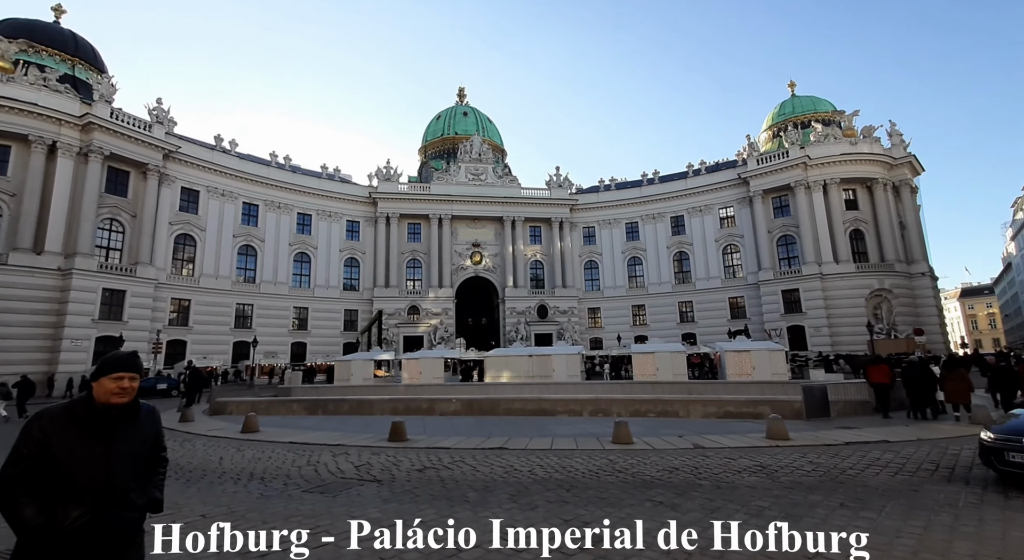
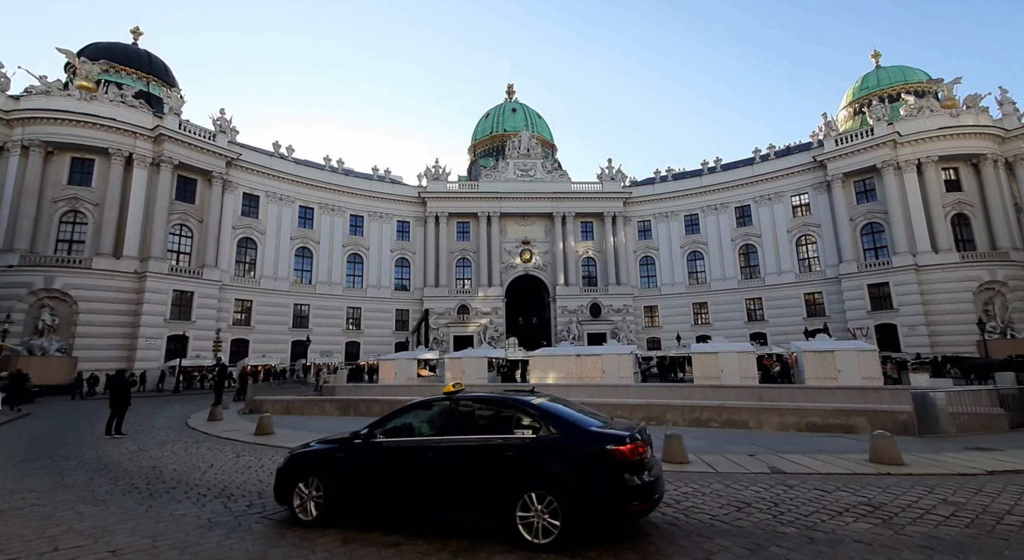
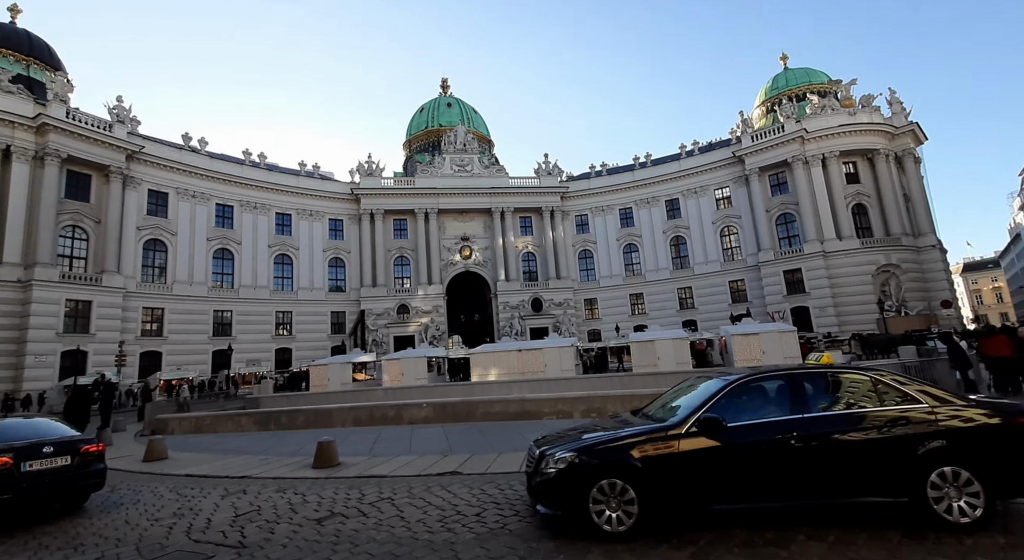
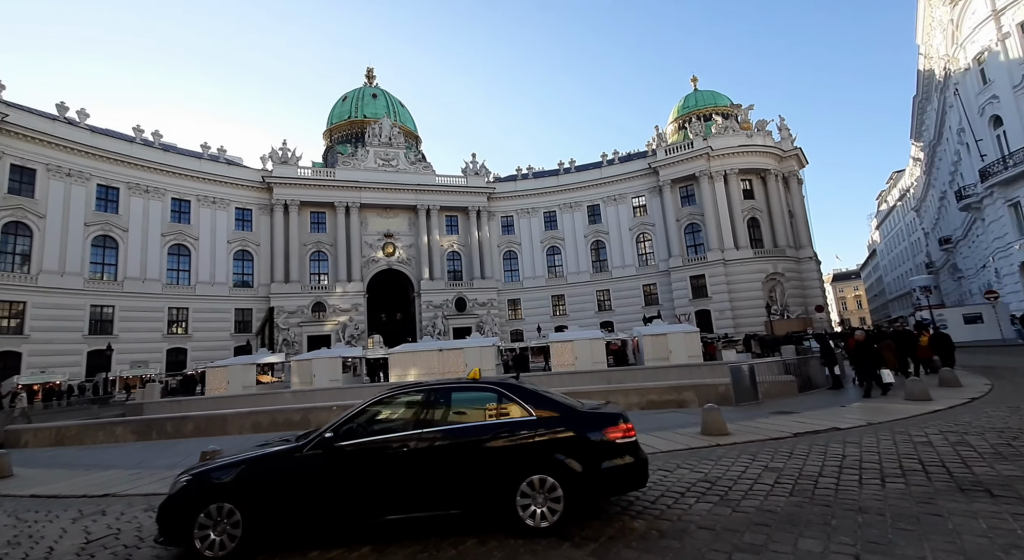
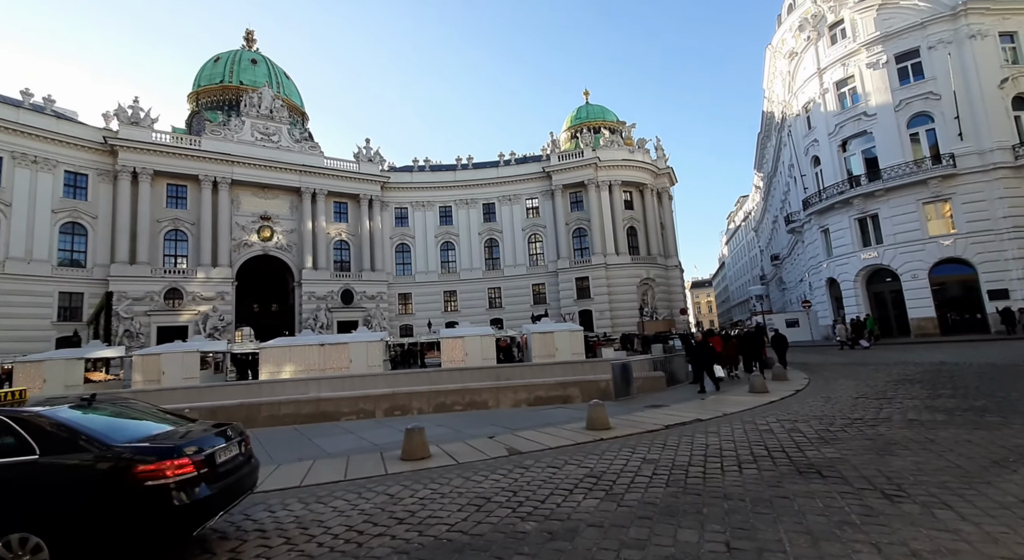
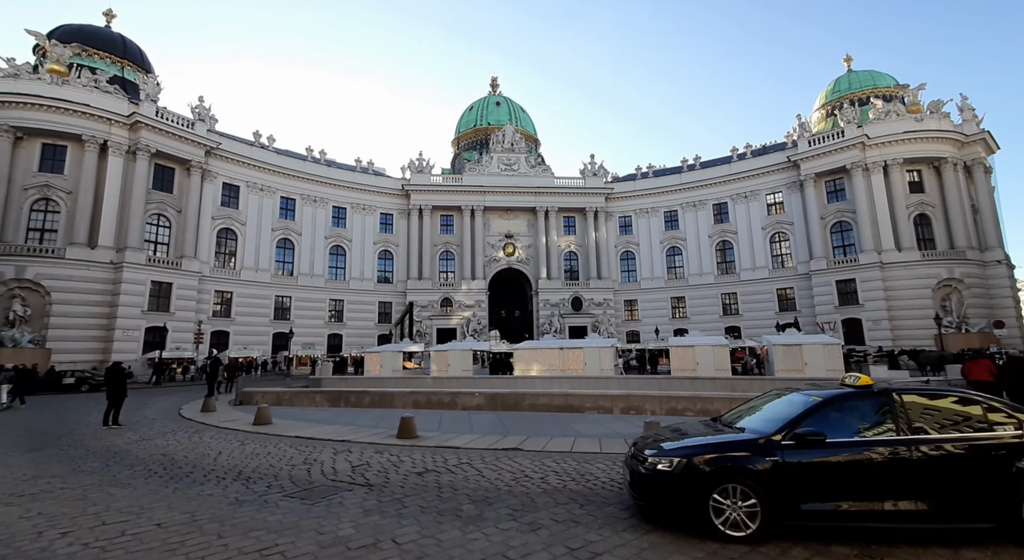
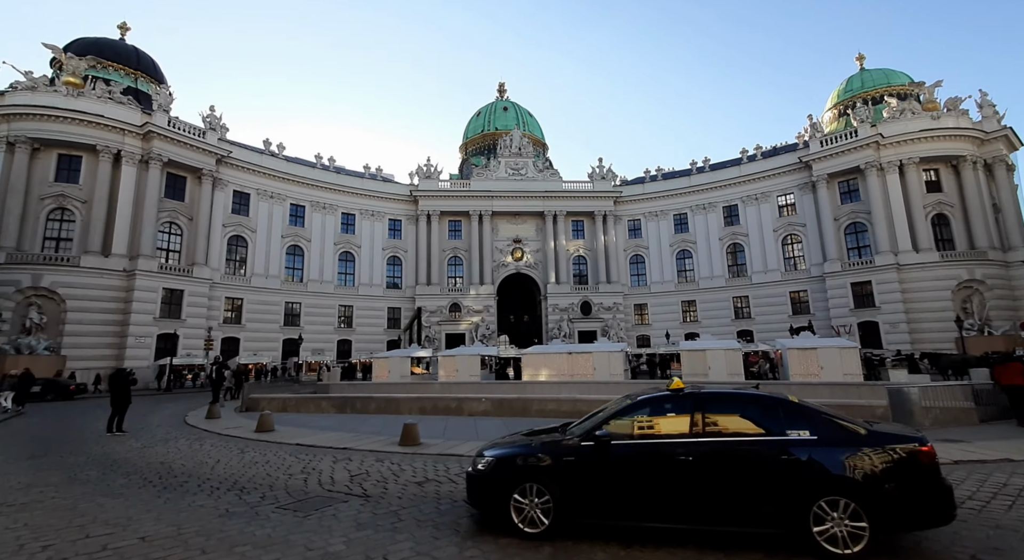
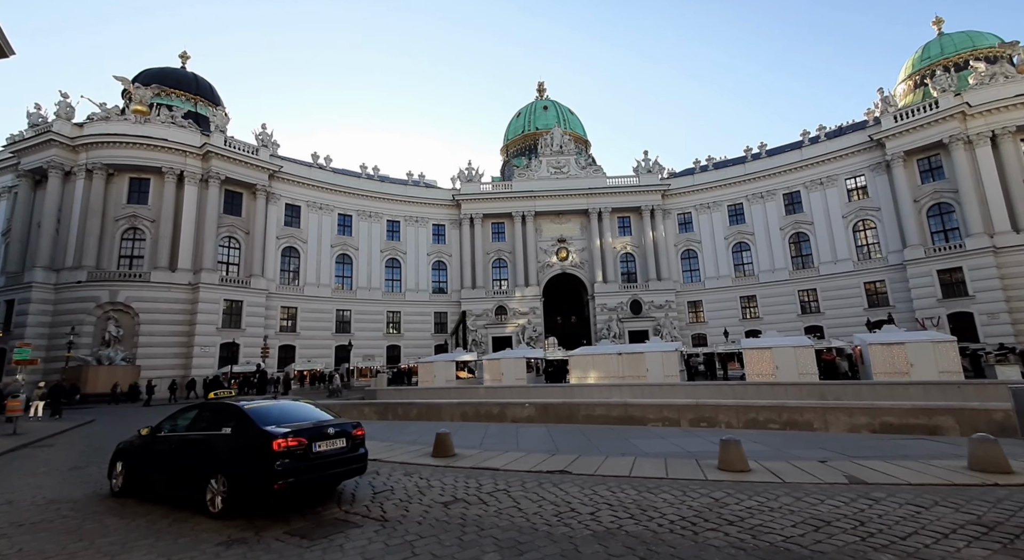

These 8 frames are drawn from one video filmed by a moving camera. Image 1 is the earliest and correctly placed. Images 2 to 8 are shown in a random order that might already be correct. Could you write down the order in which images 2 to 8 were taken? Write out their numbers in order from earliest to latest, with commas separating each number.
6, 7, 2, 8, 3, 4, 5
